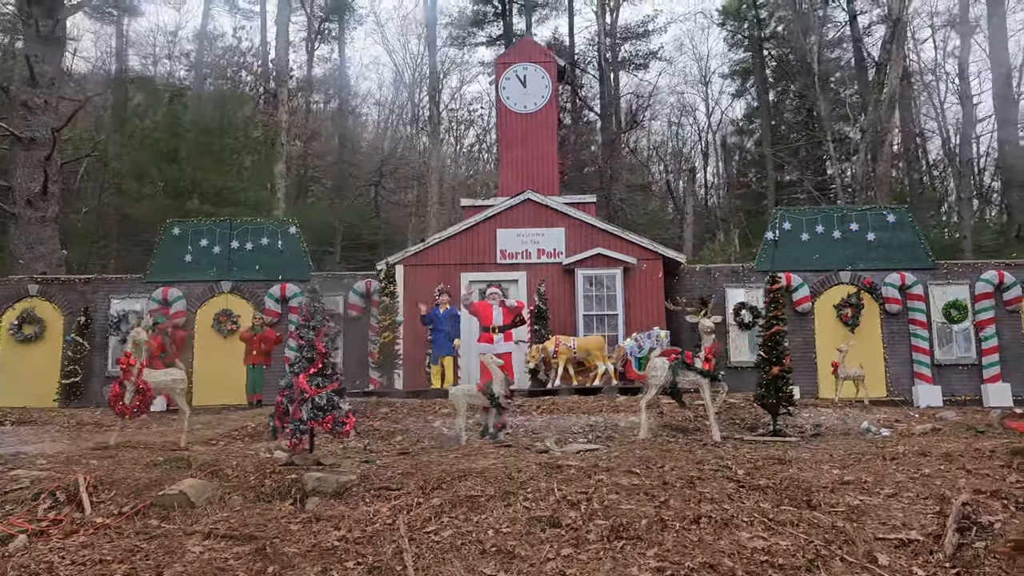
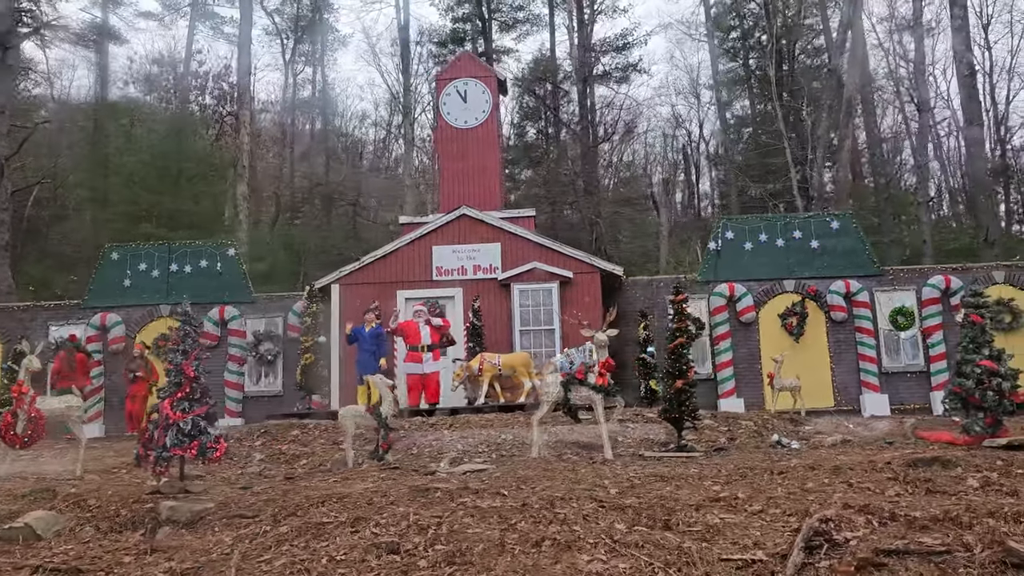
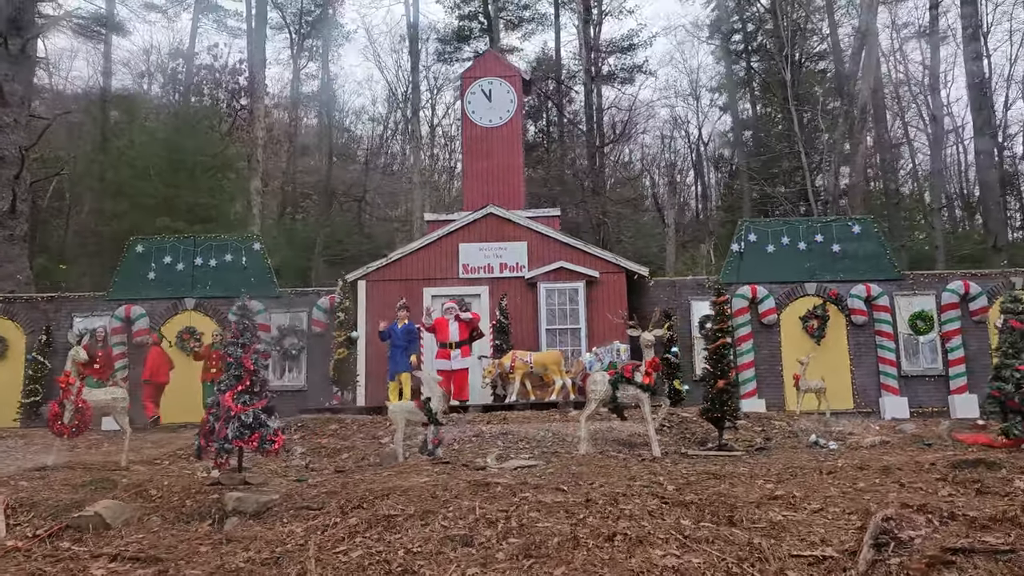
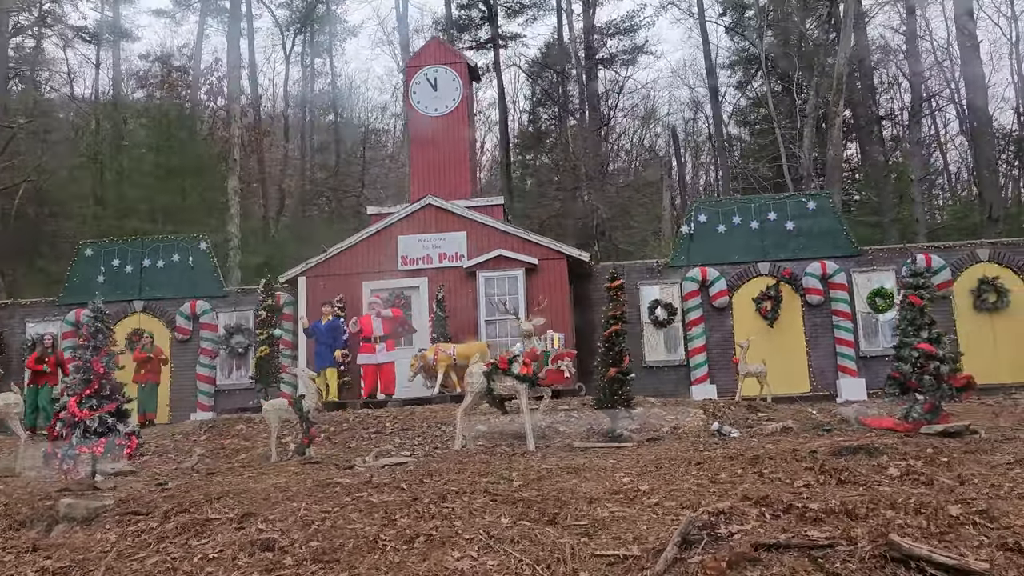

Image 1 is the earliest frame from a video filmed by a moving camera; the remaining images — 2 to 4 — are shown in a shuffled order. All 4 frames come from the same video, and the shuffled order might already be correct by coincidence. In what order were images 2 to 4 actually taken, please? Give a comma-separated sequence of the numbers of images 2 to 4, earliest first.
3, 2, 4
